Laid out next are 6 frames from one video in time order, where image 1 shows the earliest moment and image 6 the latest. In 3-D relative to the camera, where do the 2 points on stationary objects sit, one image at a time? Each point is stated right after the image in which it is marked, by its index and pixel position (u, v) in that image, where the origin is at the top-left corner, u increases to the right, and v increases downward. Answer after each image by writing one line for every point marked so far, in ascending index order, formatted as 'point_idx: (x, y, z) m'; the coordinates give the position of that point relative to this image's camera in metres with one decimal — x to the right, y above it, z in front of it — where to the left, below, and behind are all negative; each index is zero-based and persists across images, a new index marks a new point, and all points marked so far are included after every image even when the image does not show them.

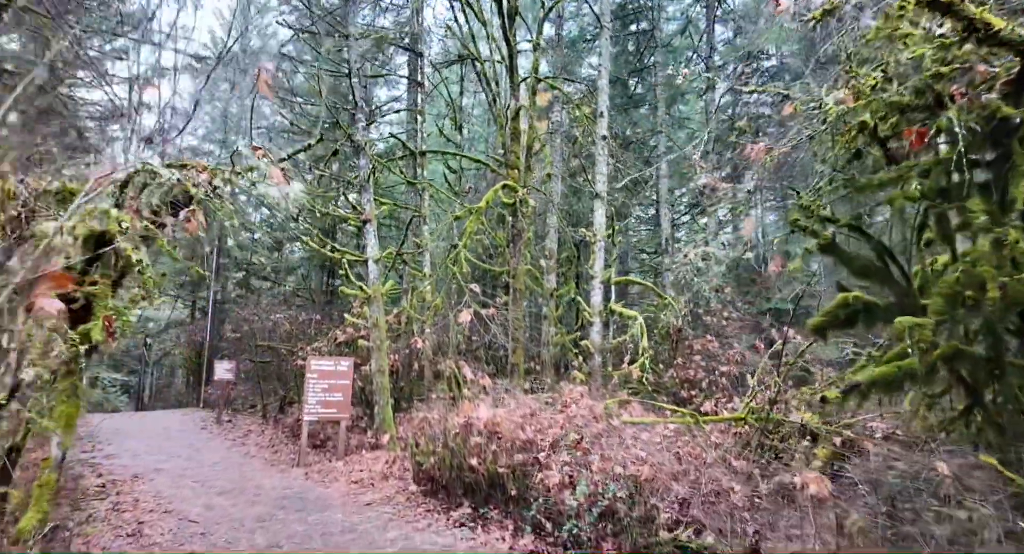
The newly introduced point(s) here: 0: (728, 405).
0: (+3.3, -2.0, +9.5) m
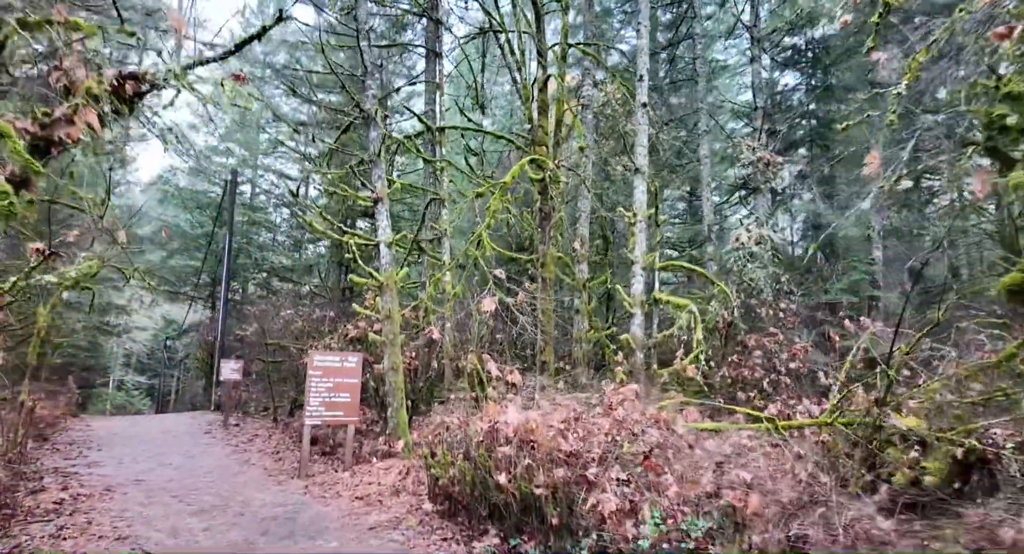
0: (+3.7, -1.7, +8.0) m
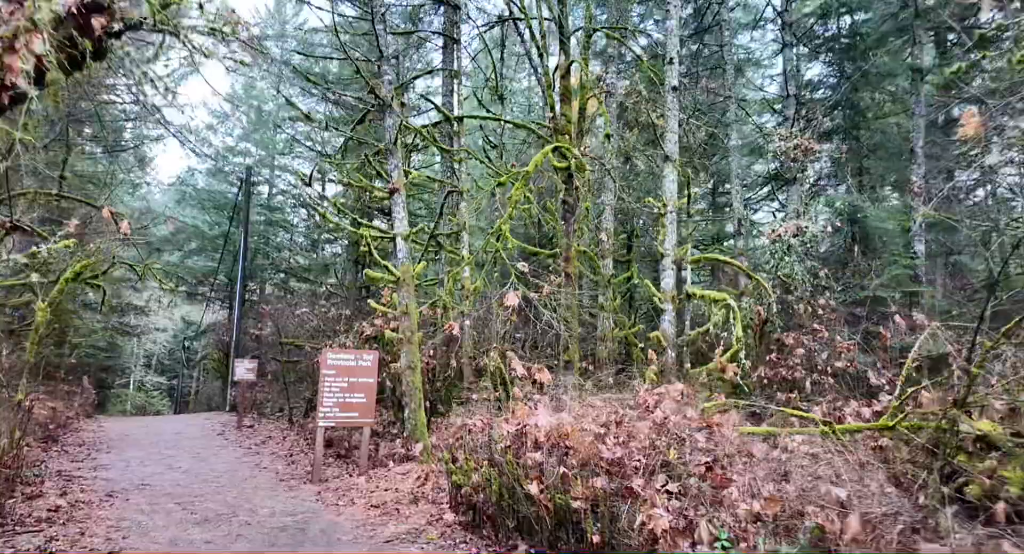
0: (+4.1, -1.6, +7.4) m
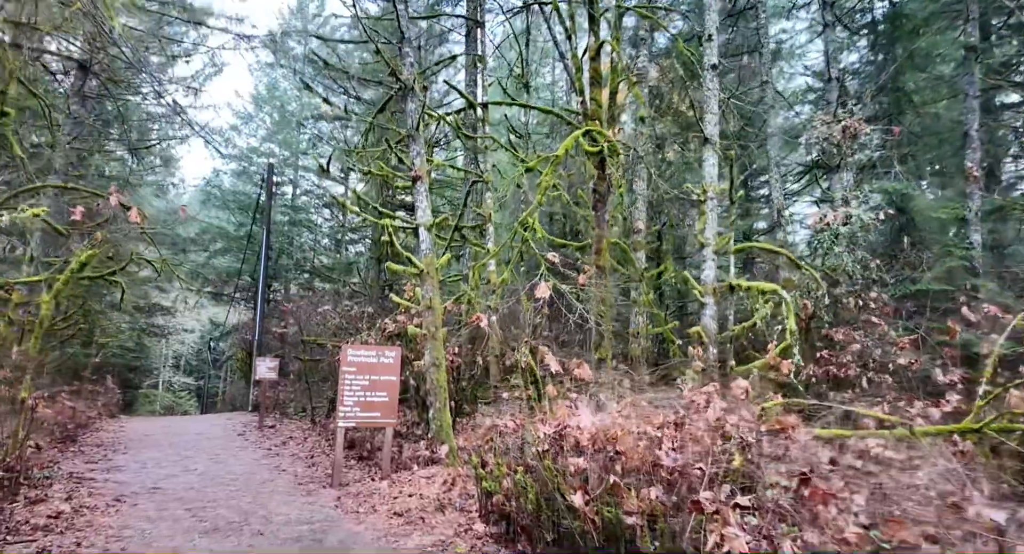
0: (+4.4, -1.5, +6.7) m
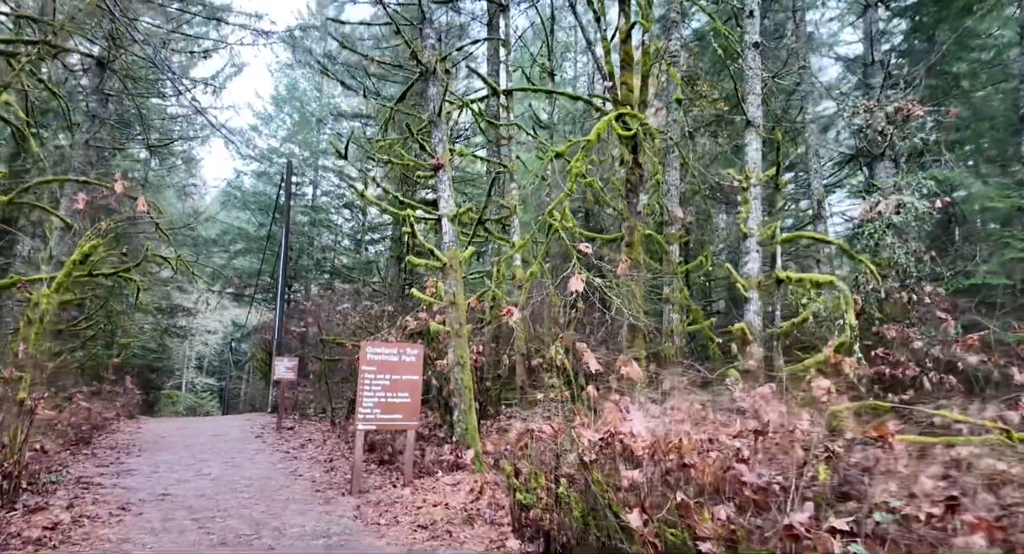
0: (+4.7, -1.3, +6.0) m
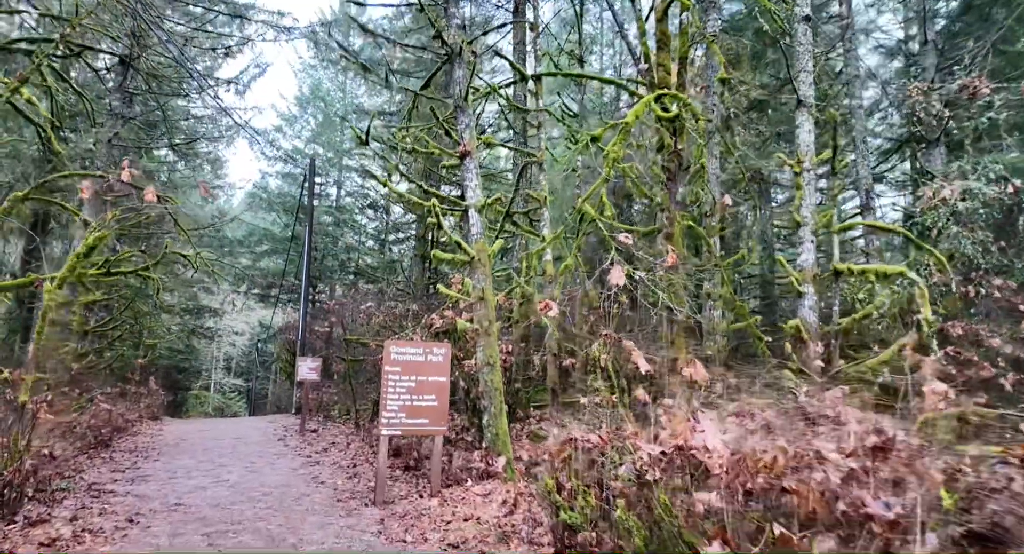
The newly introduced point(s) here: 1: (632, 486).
0: (+5.1, -1.2, +5.3) m
1: (+0.7, -1.1, +3.4) m
